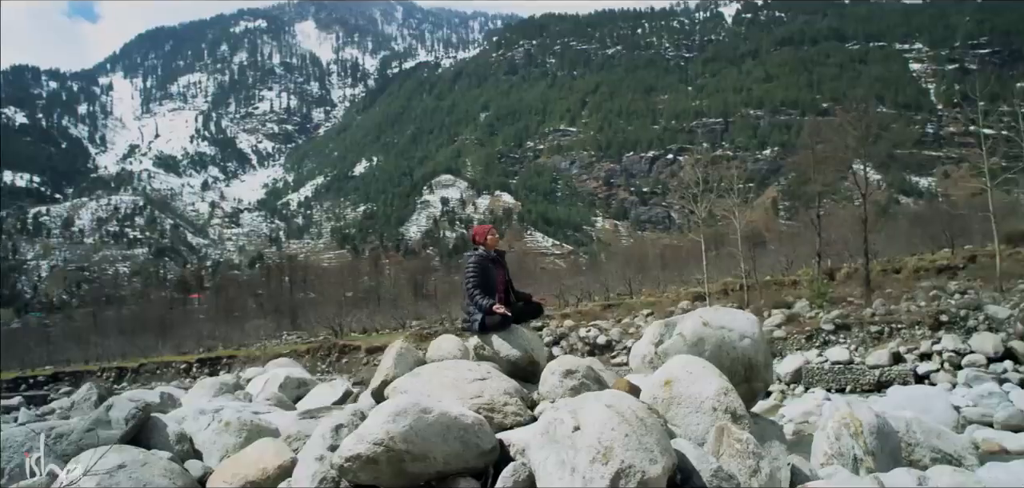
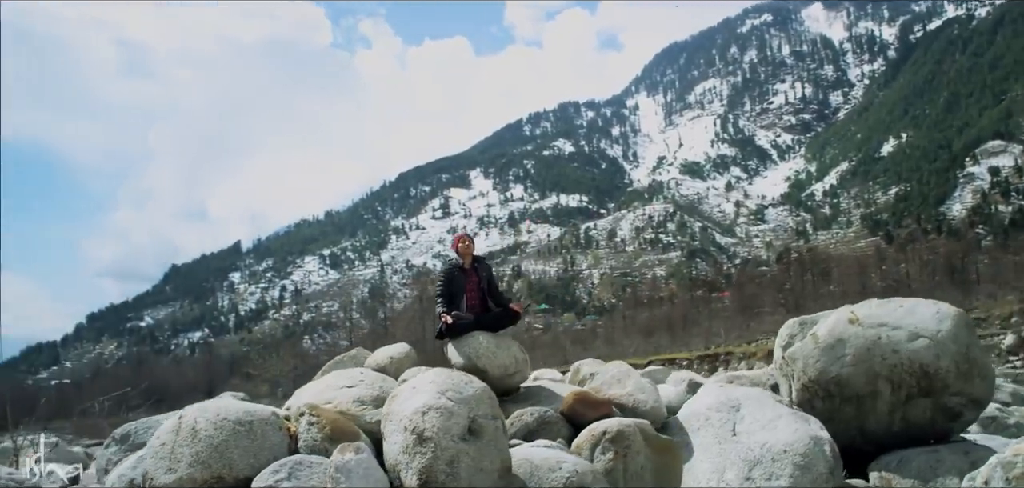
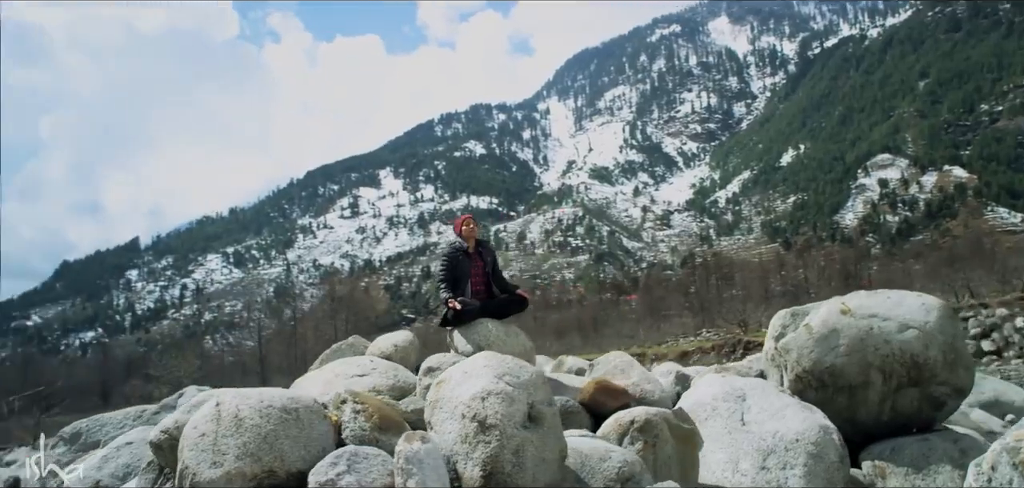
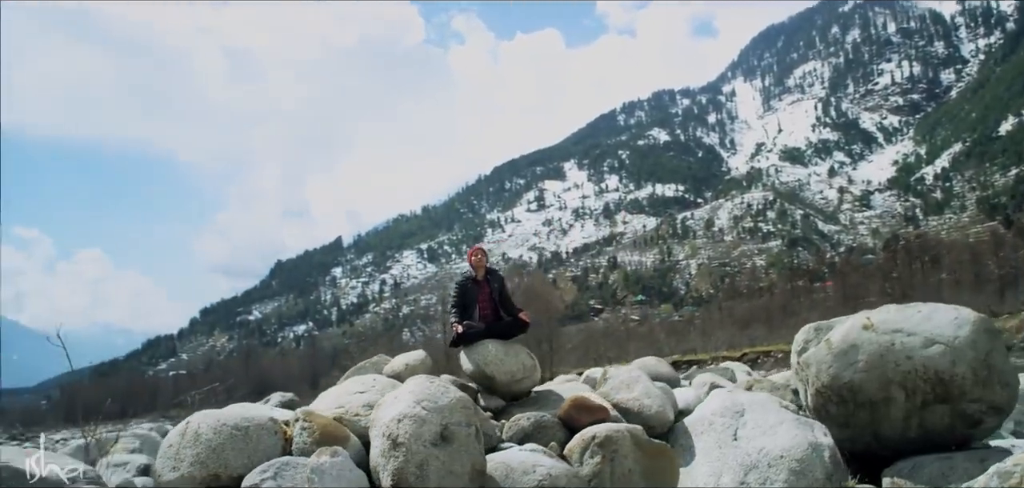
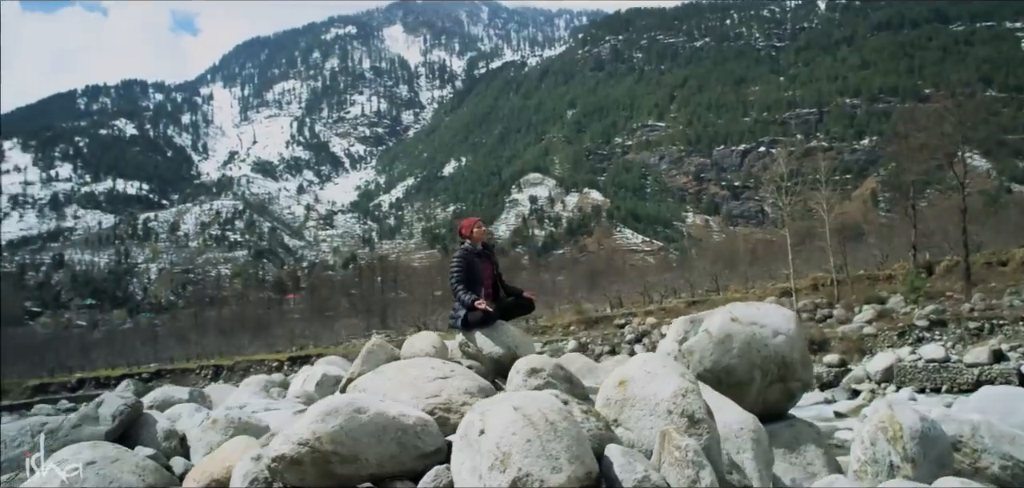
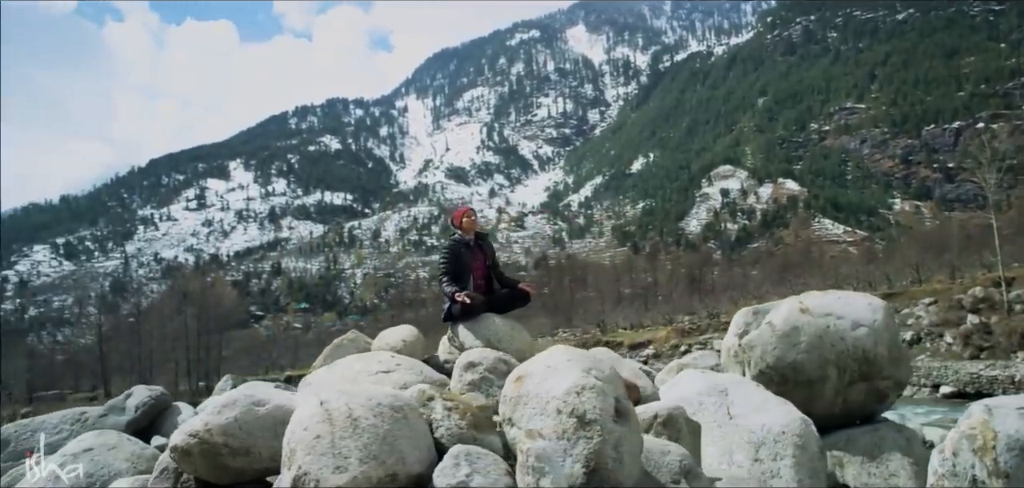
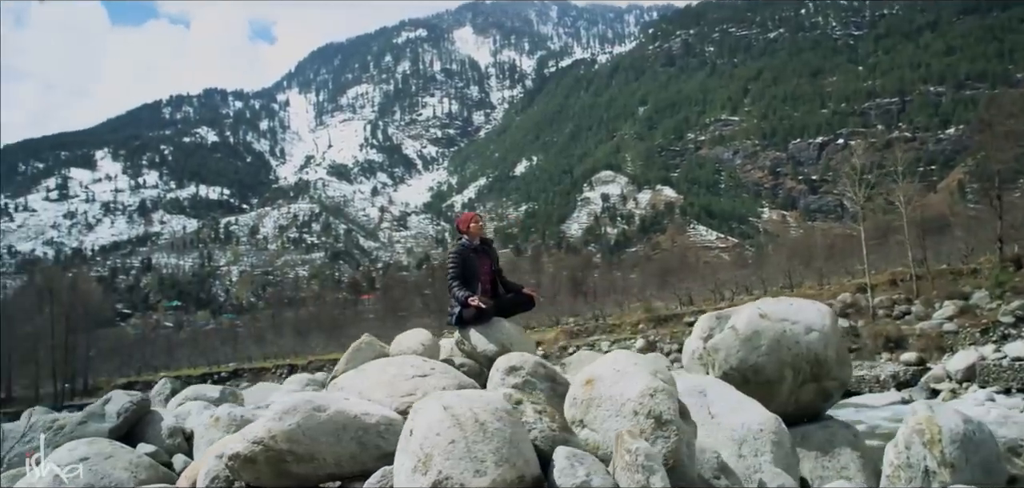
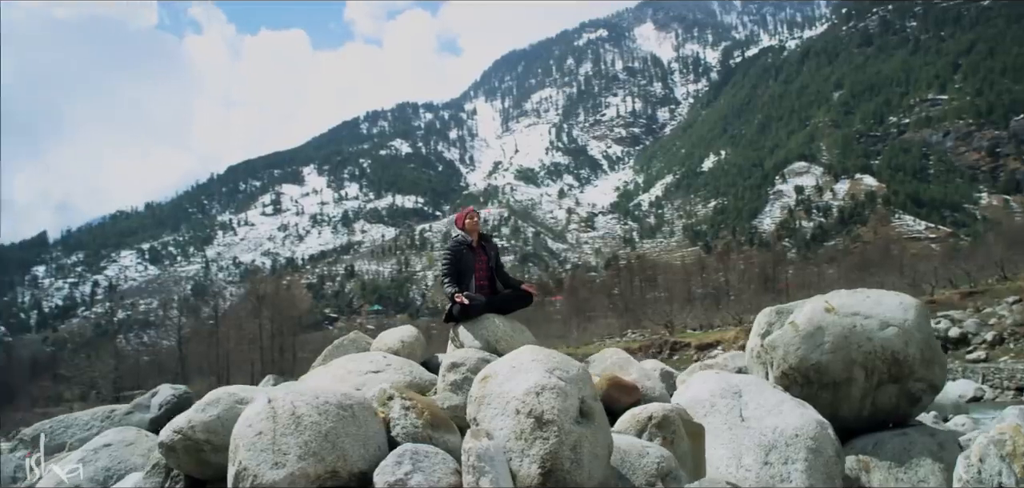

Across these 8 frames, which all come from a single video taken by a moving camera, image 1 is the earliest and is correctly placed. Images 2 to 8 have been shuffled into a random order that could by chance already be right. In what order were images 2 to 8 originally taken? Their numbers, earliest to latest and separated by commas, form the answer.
5, 7, 6, 8, 3, 2, 4
